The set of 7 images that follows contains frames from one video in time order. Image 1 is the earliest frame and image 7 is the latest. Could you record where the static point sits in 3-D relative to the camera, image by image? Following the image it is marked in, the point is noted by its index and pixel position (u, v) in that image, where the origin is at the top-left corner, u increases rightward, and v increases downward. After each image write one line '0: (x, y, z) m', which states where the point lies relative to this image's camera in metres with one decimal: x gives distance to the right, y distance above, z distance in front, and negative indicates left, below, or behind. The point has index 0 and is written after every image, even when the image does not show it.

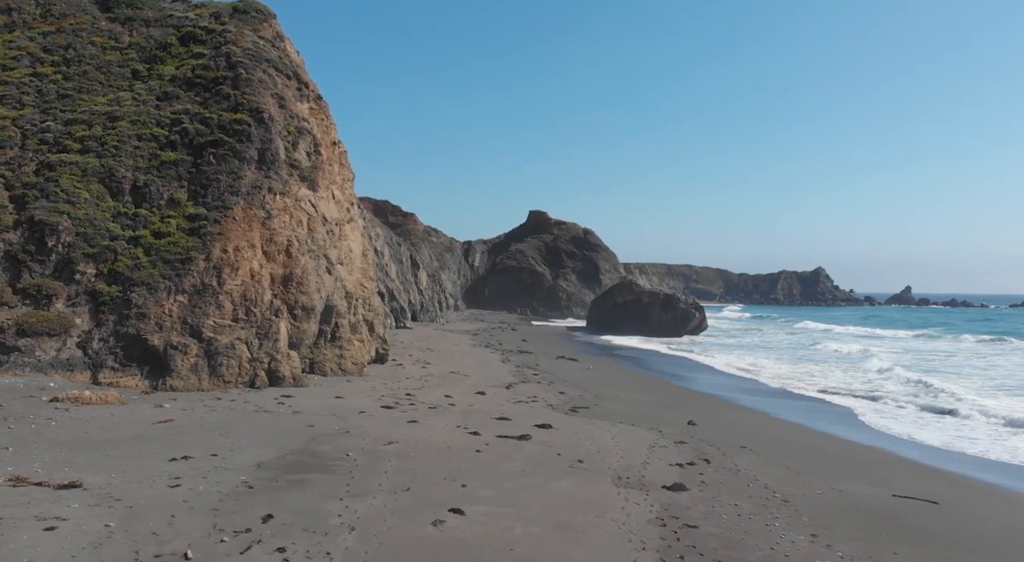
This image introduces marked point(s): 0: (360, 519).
0: (-1.4, -2.2, +6.6) m
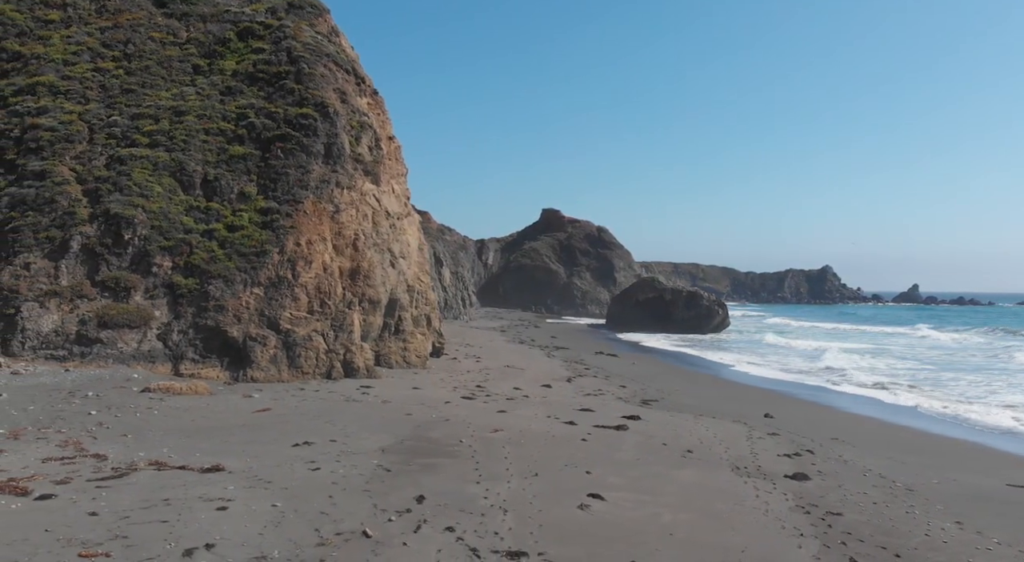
0: (0.0, -2.0, +6.6) m
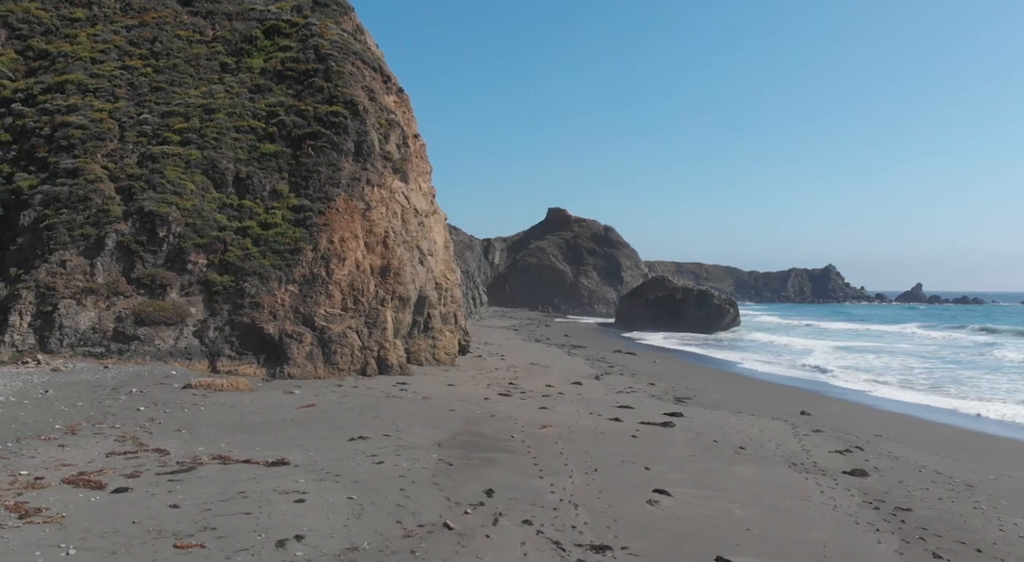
0: (+0.6, -2.0, +6.6) m
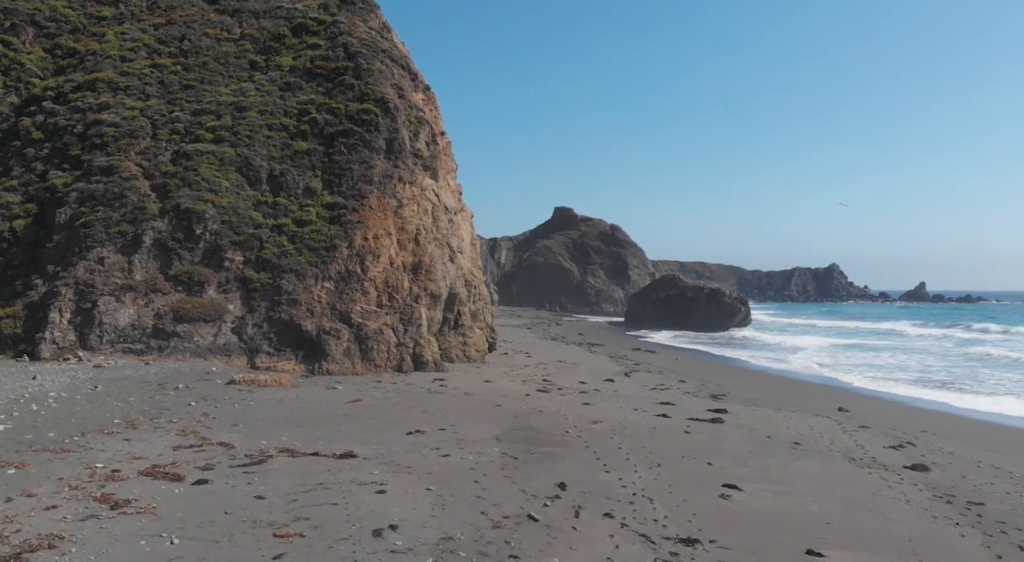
0: (+1.2, -1.9, +6.6) m
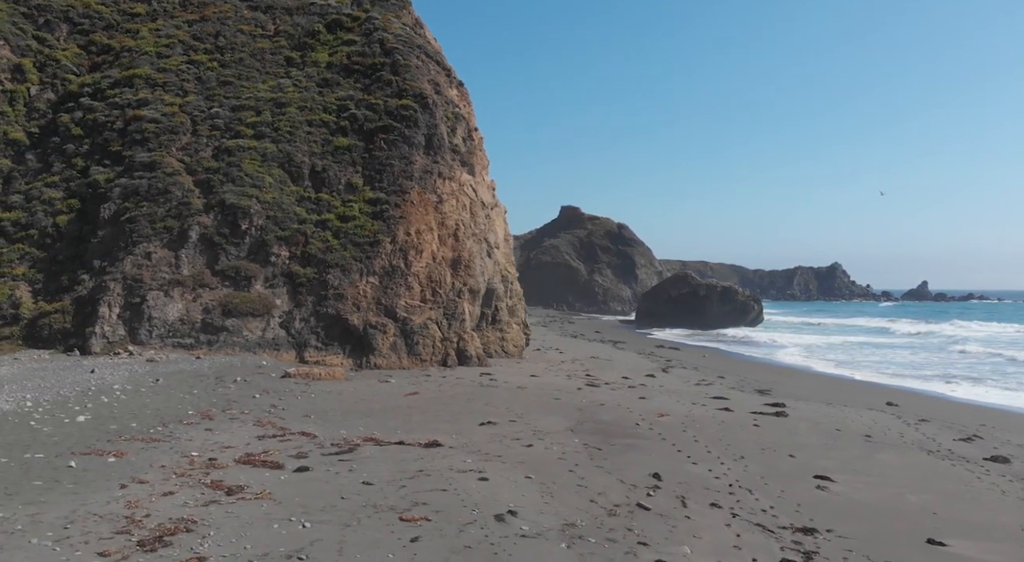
0: (+2.1, -1.8, +6.6) m
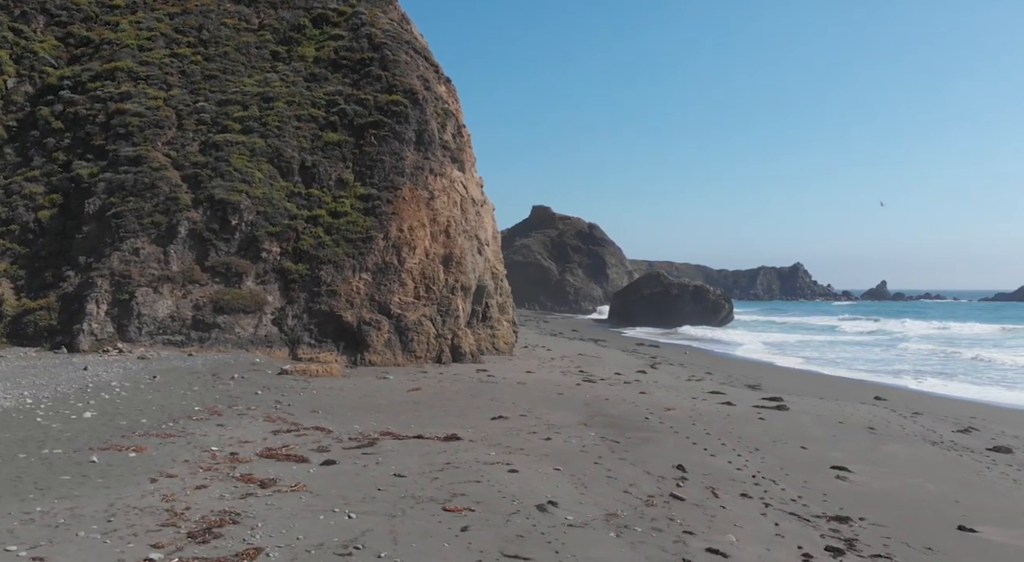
0: (+2.3, -1.7, +6.7) m
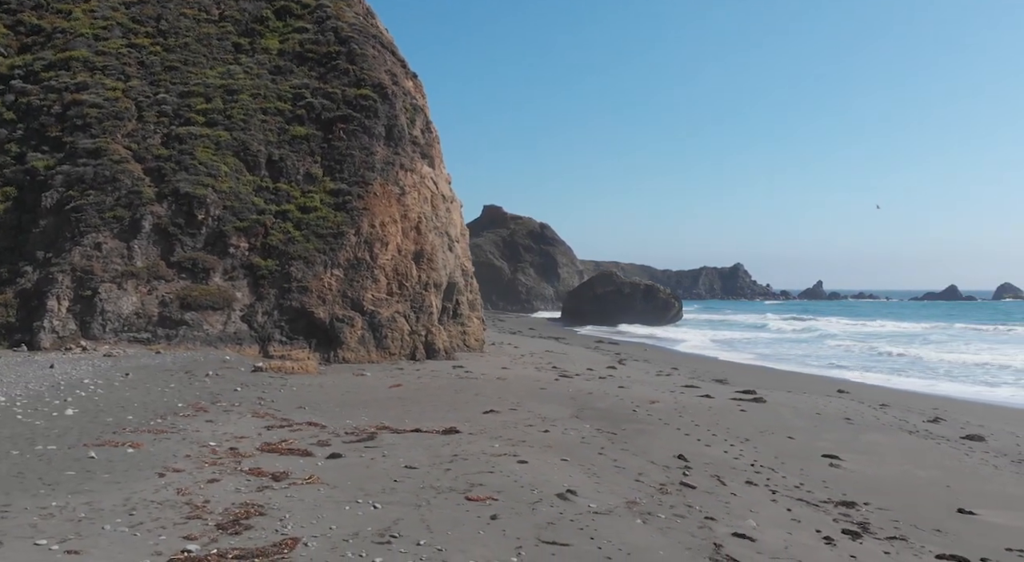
0: (+2.3, -1.7, +6.8) m
